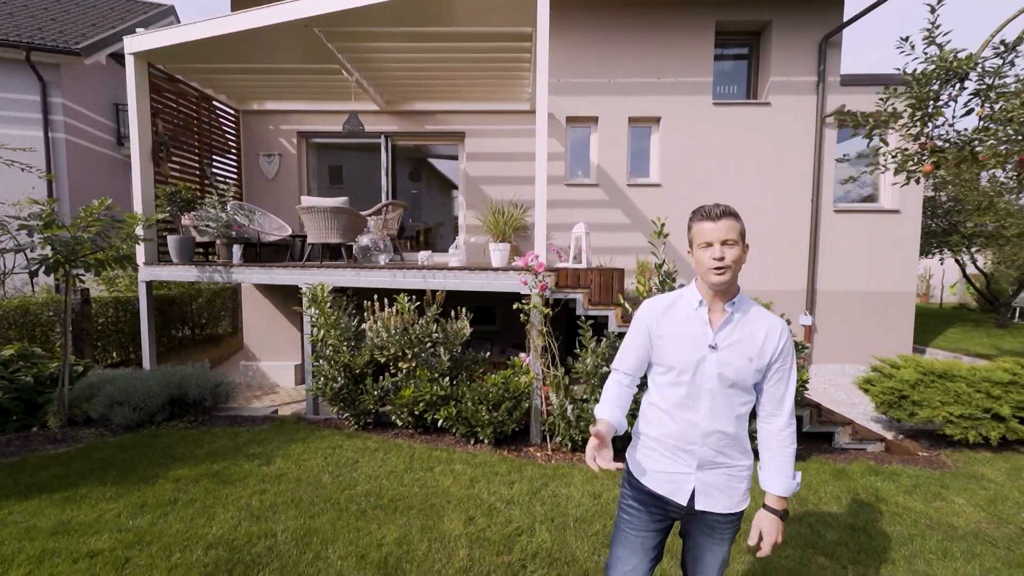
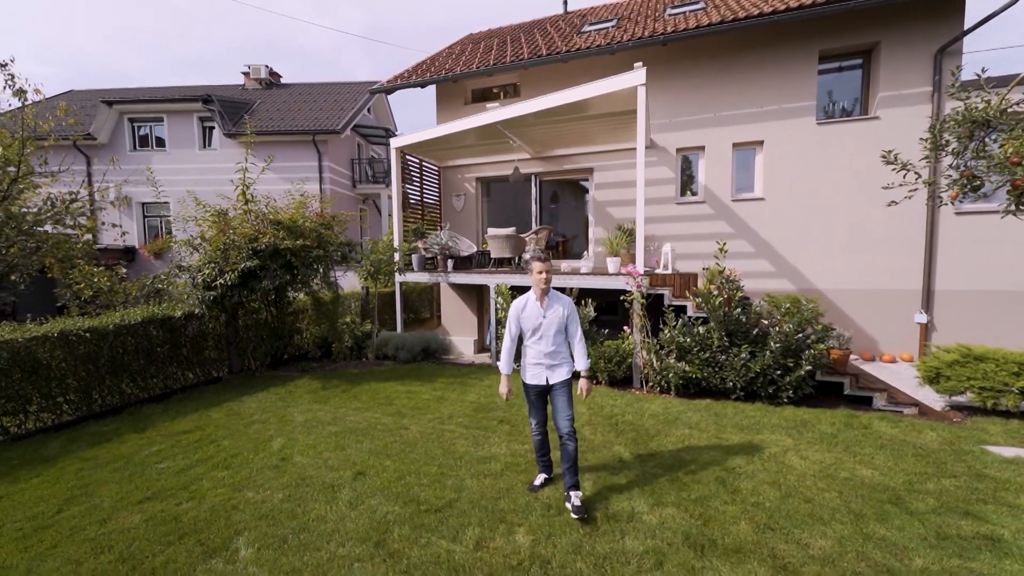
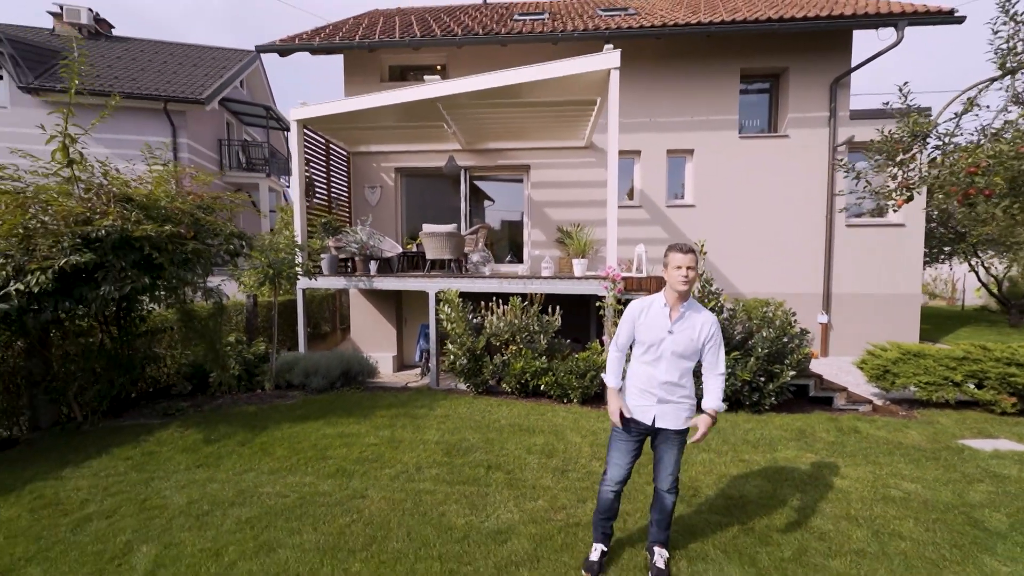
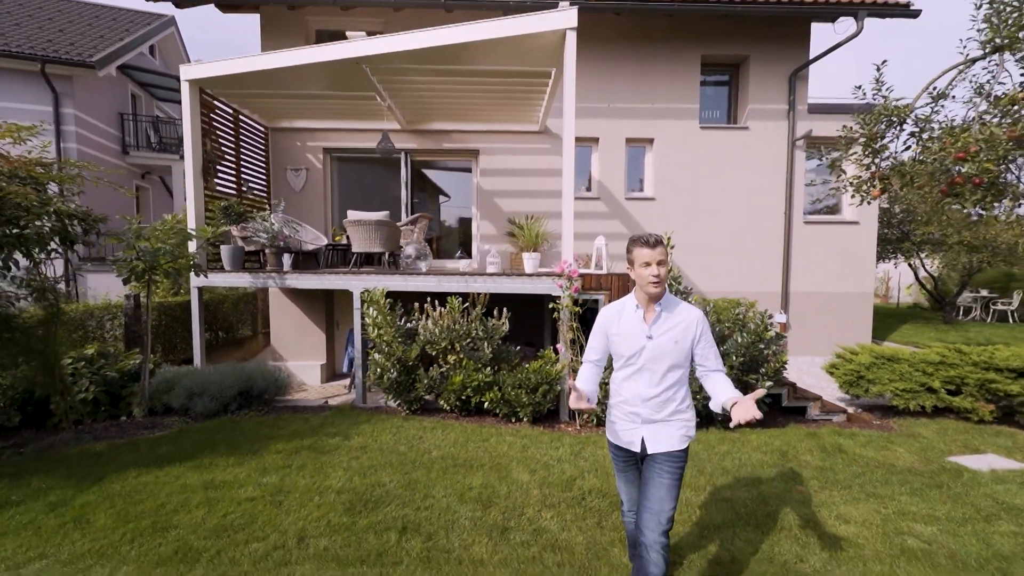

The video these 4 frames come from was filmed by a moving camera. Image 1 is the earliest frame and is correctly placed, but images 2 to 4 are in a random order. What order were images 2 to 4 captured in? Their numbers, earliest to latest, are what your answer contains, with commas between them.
4, 3, 2
